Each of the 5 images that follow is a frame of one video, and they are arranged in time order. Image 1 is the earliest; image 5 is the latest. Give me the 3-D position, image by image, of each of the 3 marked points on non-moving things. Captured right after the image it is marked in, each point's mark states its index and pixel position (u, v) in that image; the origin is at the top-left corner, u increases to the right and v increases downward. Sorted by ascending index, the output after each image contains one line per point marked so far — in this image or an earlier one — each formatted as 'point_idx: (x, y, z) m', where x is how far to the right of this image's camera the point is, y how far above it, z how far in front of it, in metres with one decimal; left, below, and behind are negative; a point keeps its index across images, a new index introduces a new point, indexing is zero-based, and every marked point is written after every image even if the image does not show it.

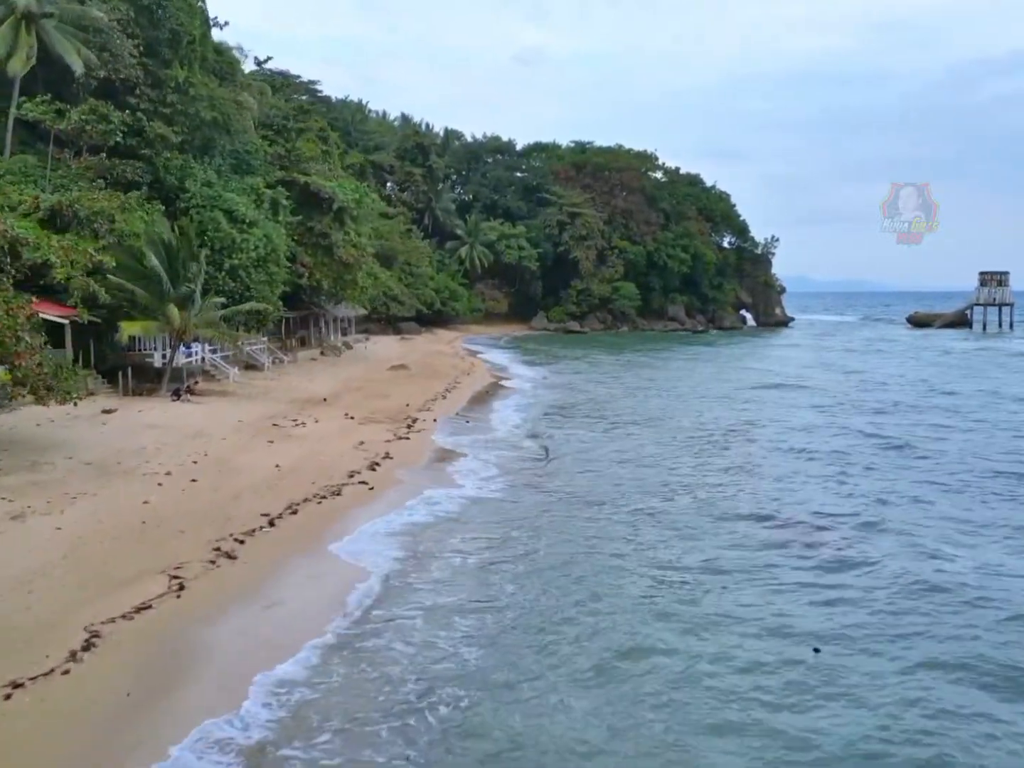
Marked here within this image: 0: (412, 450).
0: (-1.8, -1.2, +16.4) m
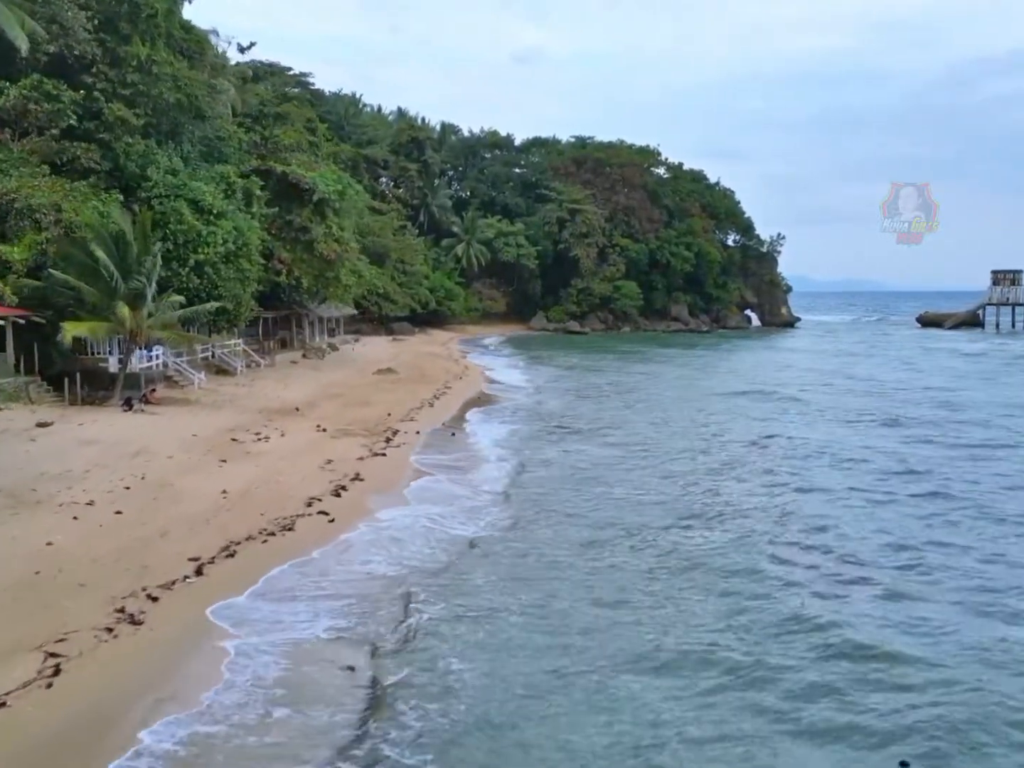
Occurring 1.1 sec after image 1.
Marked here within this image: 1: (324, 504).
0: (-1.9, -1.3, +14.4) m
1: (-2.4, -1.6, +12.0) m
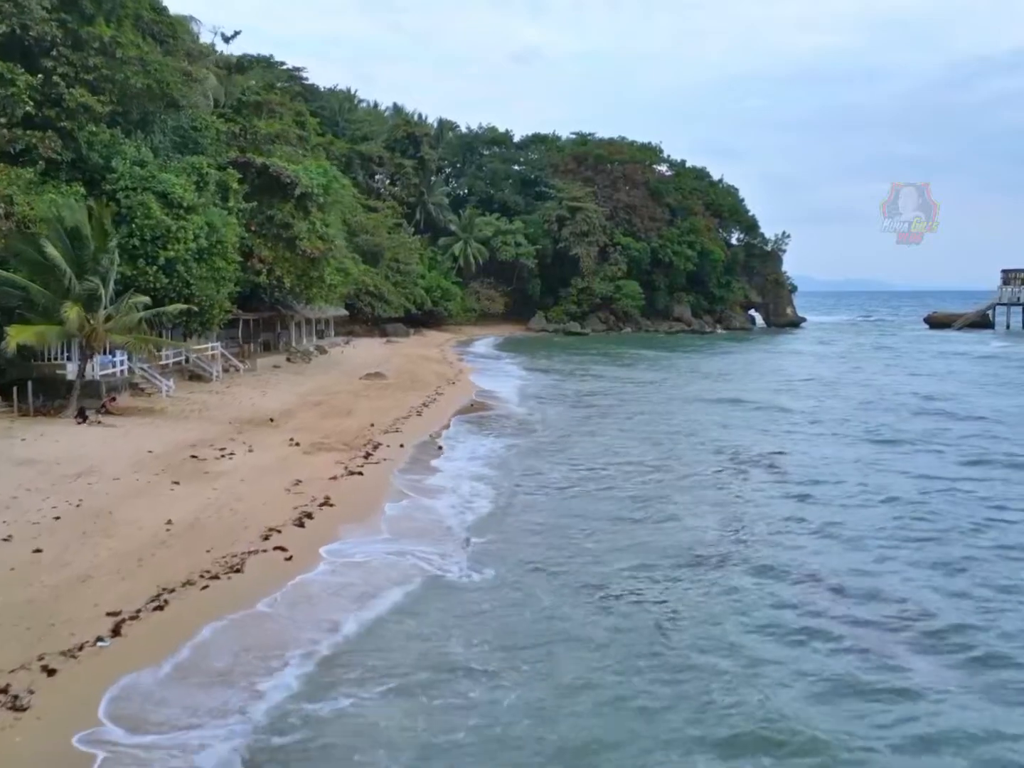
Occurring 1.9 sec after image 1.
0: (-2.1, -1.5, +12.8) m
1: (-2.6, -1.7, +10.5) m
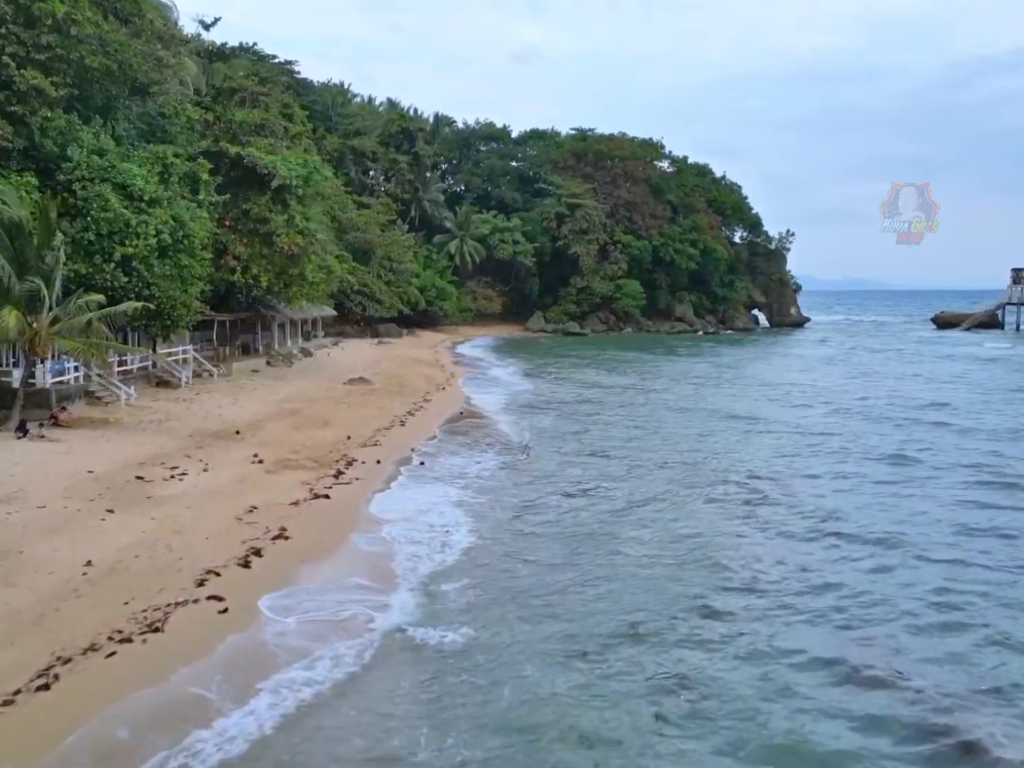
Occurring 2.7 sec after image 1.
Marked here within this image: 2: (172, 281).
0: (-2.2, -1.6, +11.2) m
1: (-2.7, -1.9, +8.9) m
2: (-6.9, +2.1, +18.8) m
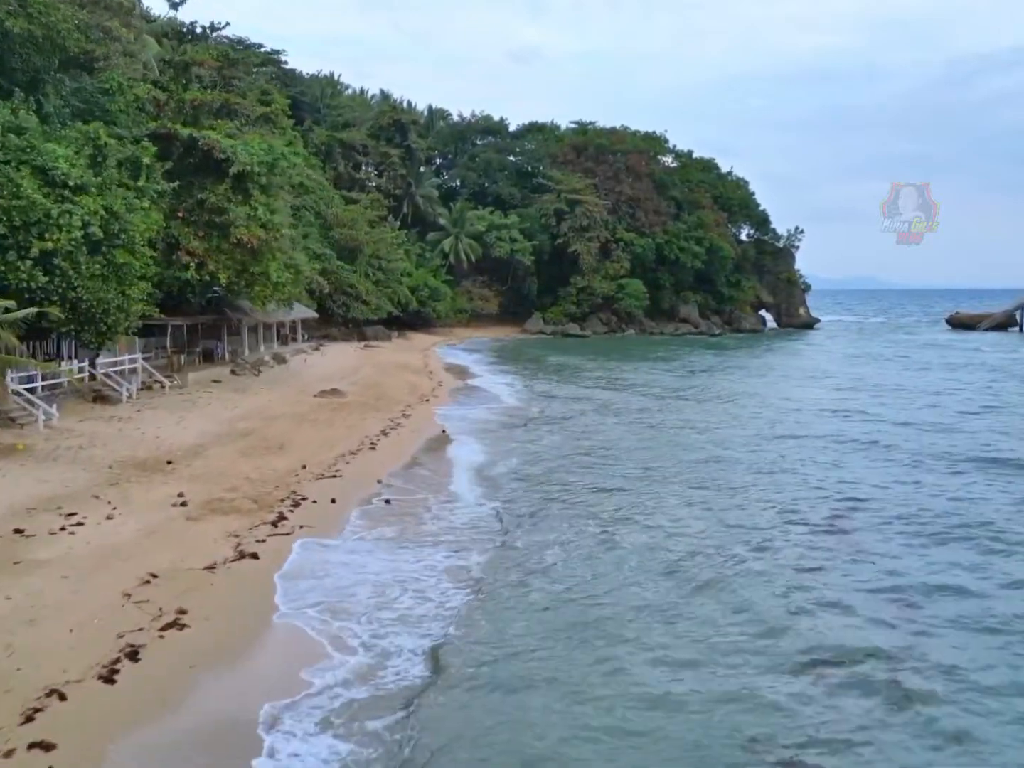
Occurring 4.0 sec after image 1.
0: (-2.5, -1.9, +8.5) m
1: (-3.0, -2.2, +6.2) m
2: (-7.1, +1.8, +16.1) m
